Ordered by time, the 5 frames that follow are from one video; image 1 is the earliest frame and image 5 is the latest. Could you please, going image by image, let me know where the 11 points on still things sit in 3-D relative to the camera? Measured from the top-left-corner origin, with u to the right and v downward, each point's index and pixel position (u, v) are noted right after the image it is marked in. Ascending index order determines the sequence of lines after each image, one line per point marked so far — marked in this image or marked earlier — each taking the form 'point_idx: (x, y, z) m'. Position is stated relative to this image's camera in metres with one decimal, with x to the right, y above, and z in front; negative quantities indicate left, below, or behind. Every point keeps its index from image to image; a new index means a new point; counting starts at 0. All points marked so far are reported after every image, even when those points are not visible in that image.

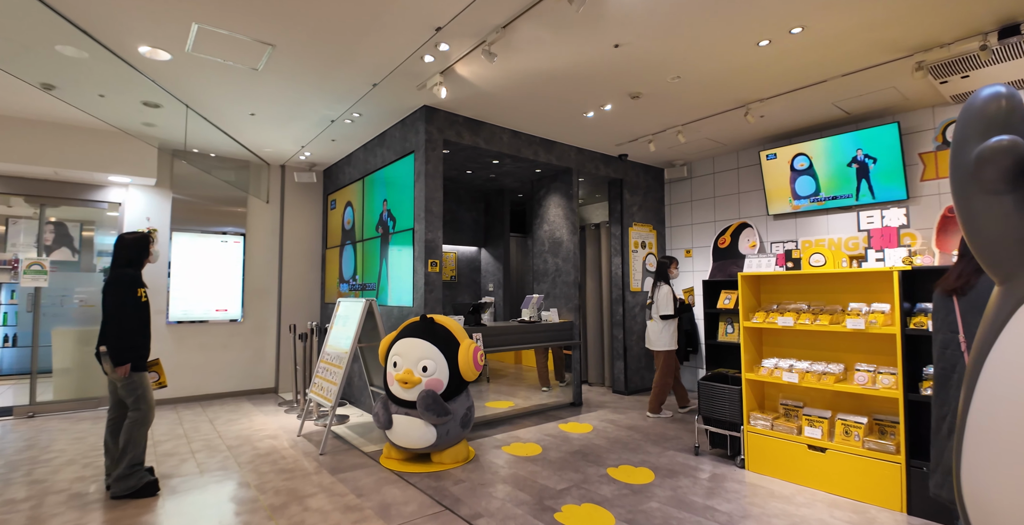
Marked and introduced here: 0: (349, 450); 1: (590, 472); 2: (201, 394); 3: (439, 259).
0: (-1.3, -1.4, +3.8) m
1: (+0.5, -1.4, +3.1) m
2: (-3.6, -1.5, +5.6) m
3: (-0.6, 0.0, +4.2) m
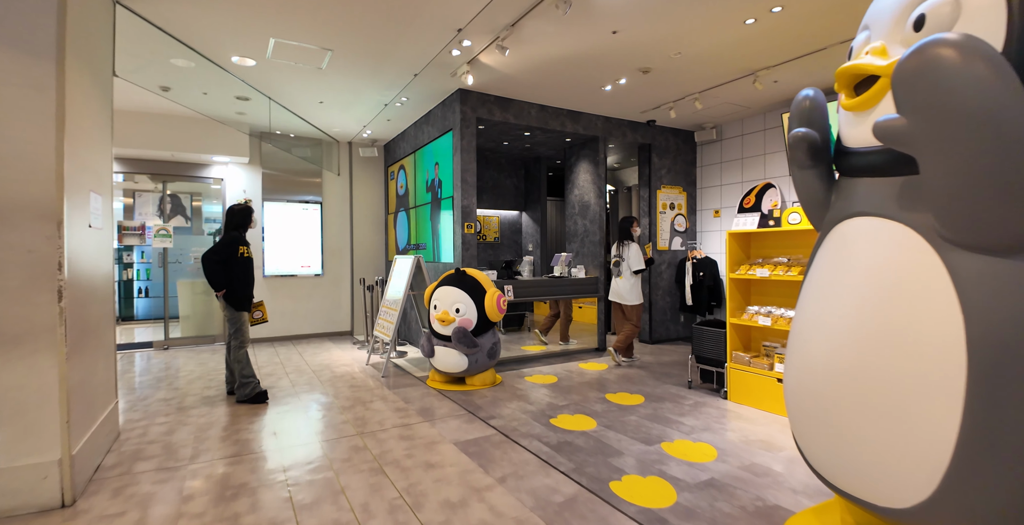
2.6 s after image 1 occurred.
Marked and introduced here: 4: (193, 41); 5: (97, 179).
0: (-1.0, -1.1, +4.7) m
1: (+0.6, -1.1, +3.8) m
2: (-3.1, -1.0, +6.8) m
3: (-0.4, +0.4, +4.9) m
4: (-2.5, +1.8, +3.9) m
5: (-2.6, +0.5, +3.0) m
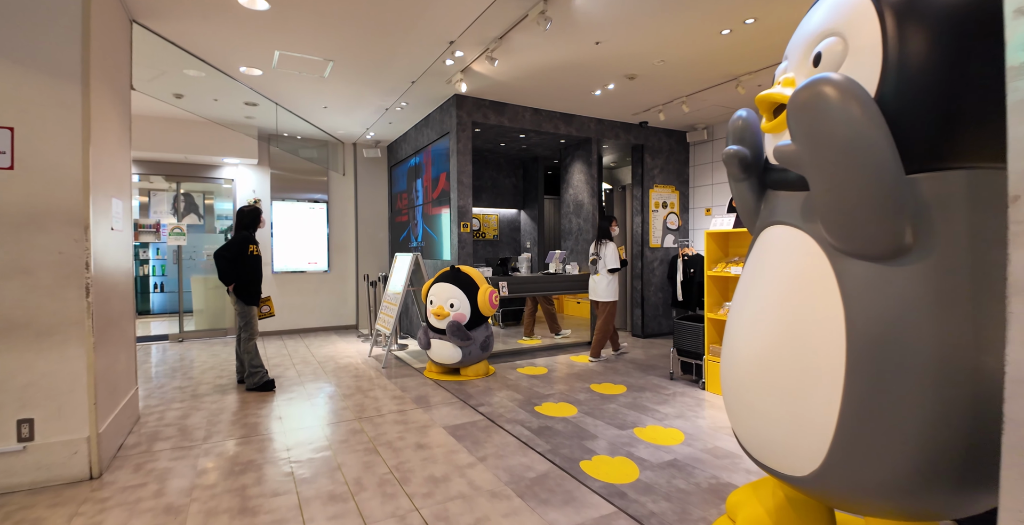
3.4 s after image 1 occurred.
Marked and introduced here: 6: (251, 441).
0: (-1.1, -1.1, +4.9) m
1: (+0.5, -1.0, +4.0) m
2: (-3.2, -1.0, +7.1) m
3: (-0.4, +0.4, +5.1) m
4: (-2.6, +1.8, +4.1) m
5: (-2.7, +0.5, +3.3) m
6: (-1.7, -1.1, +3.1) m
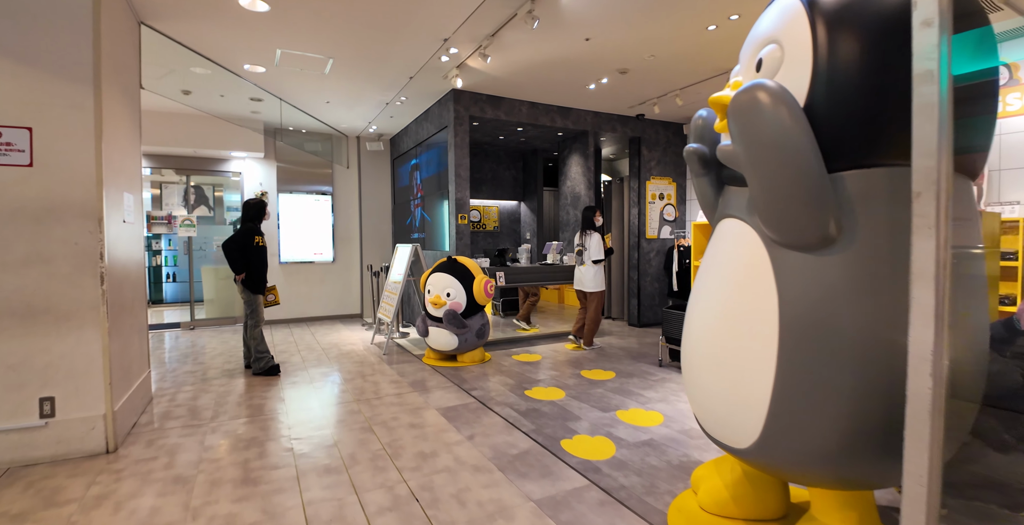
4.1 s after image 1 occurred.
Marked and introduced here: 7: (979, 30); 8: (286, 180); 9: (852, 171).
0: (-1.1, -1.0, +5.1) m
1: (+0.5, -1.0, +4.2) m
2: (-3.2, -0.8, +7.4) m
3: (-0.5, +0.5, +5.3) m
4: (-2.7, +1.9, +4.3) m
5: (-2.7, +0.6, +3.4) m
6: (-1.8, -1.1, +3.3) m
7: (+1.4, +0.7, +1.4) m
8: (-3.4, +1.2, +7.2) m
9: (+1.0, +0.3, +1.4) m
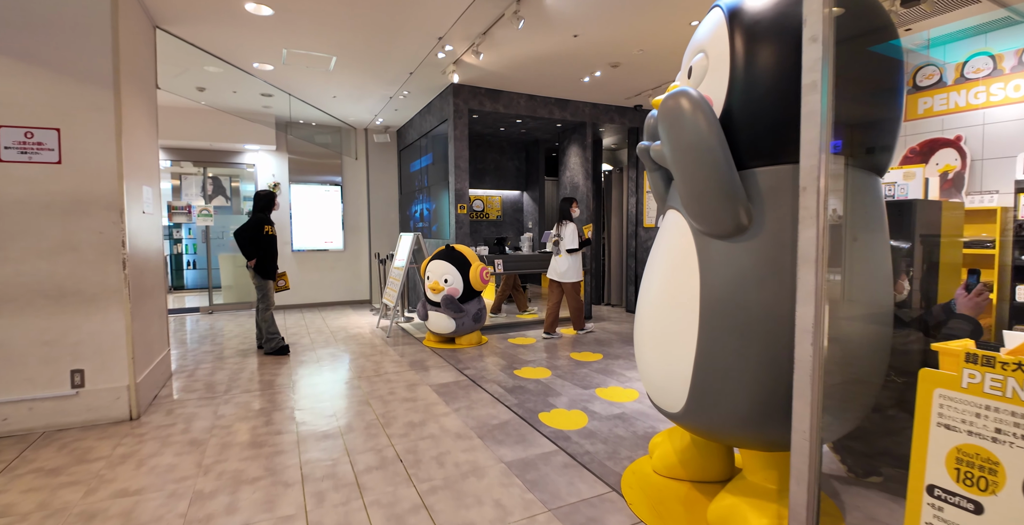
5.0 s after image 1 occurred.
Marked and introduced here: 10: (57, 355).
0: (-1.2, -0.8, +5.4) m
1: (+0.4, -0.8, +4.4) m
2: (-3.1, -0.6, +7.7) m
3: (-0.5, +0.7, +5.5) m
4: (-2.7, +2.0, +4.6) m
5: (-2.8, +0.7, +3.7) m
6: (-1.8, -1.0, +3.6) m
7: (+1.2, +0.7, +1.6) m
8: (-3.3, +1.4, +7.5) m
9: (+0.8, +0.3, +1.6) m
10: (-2.9, -0.6, +3.0) m
